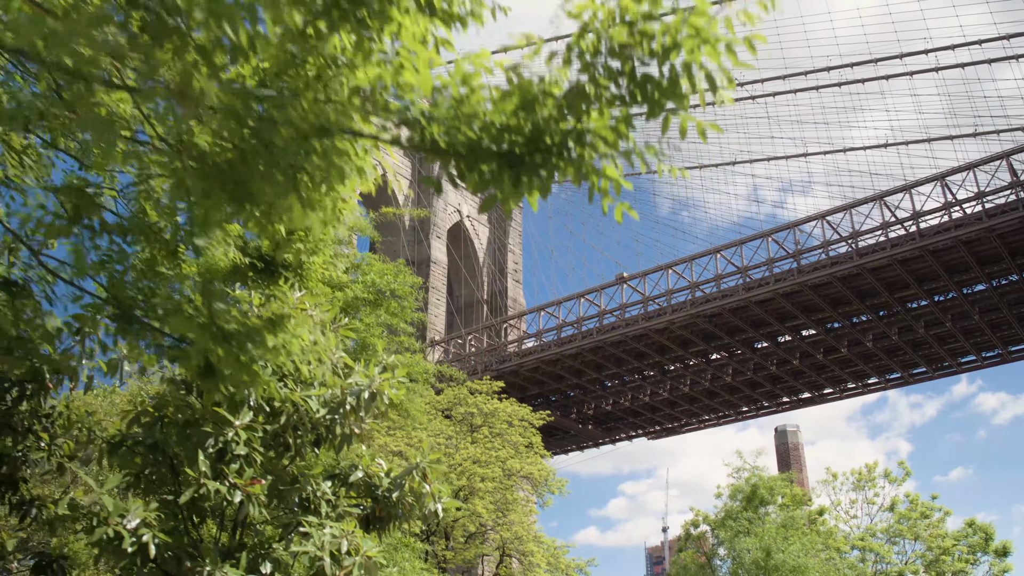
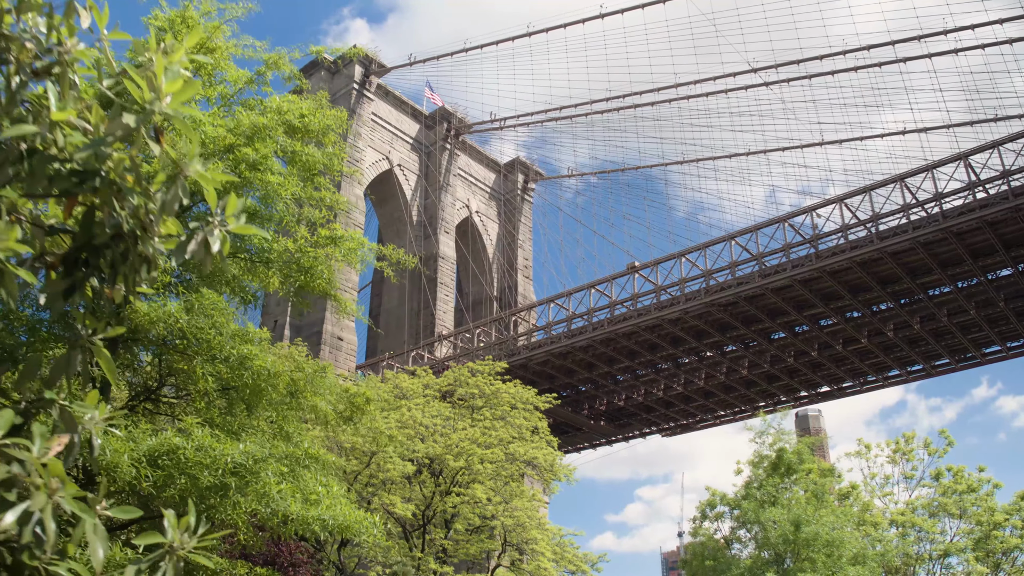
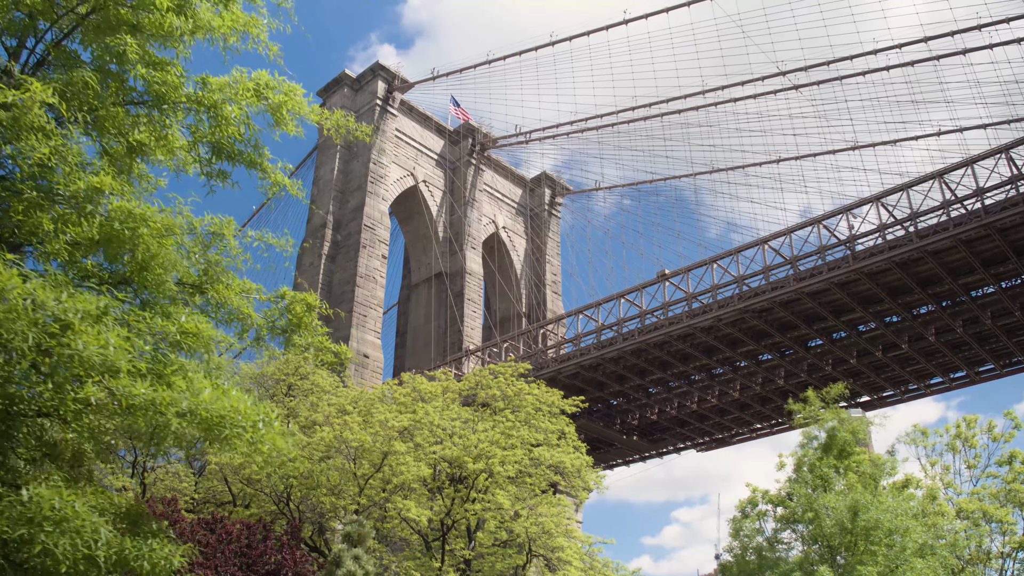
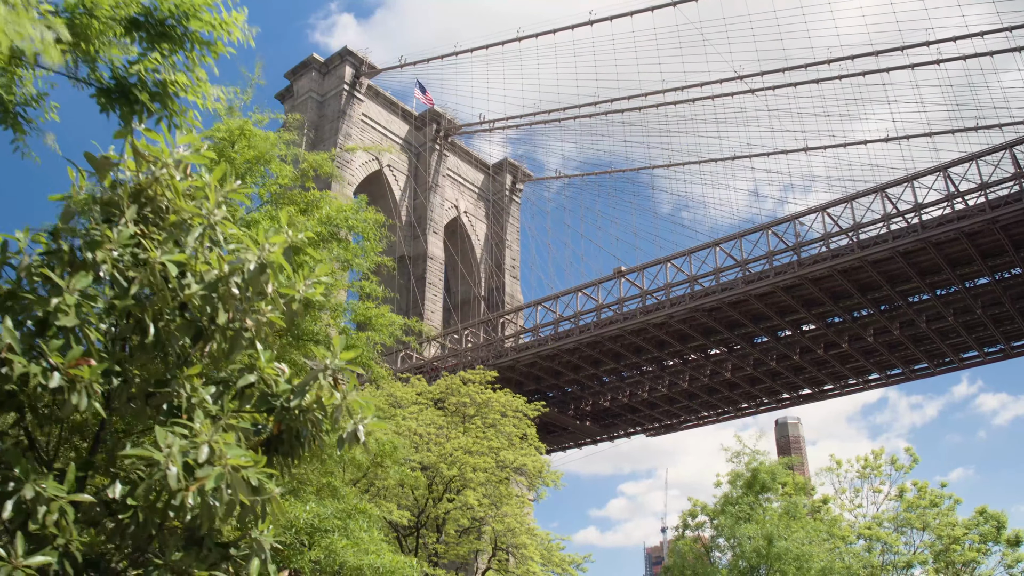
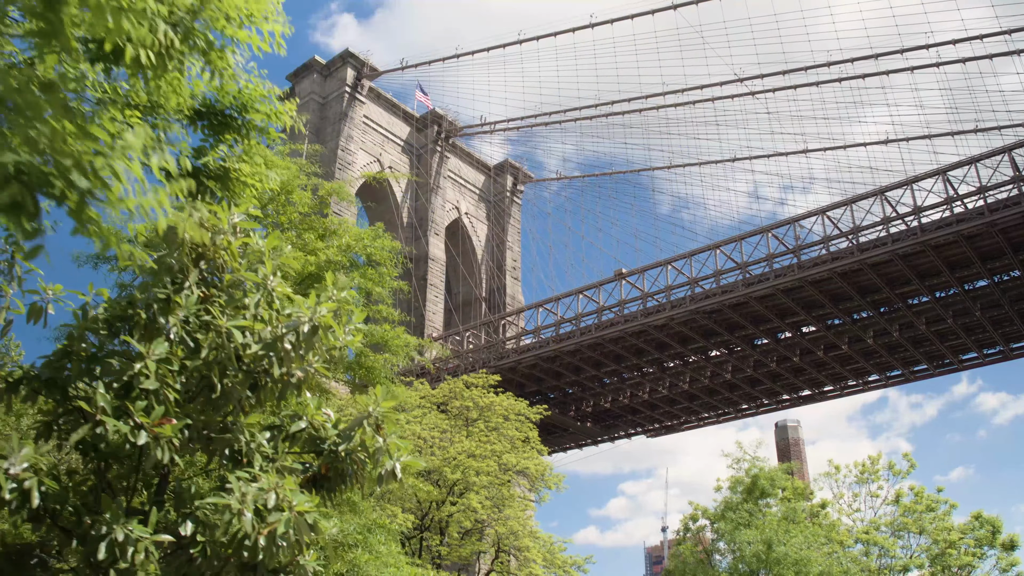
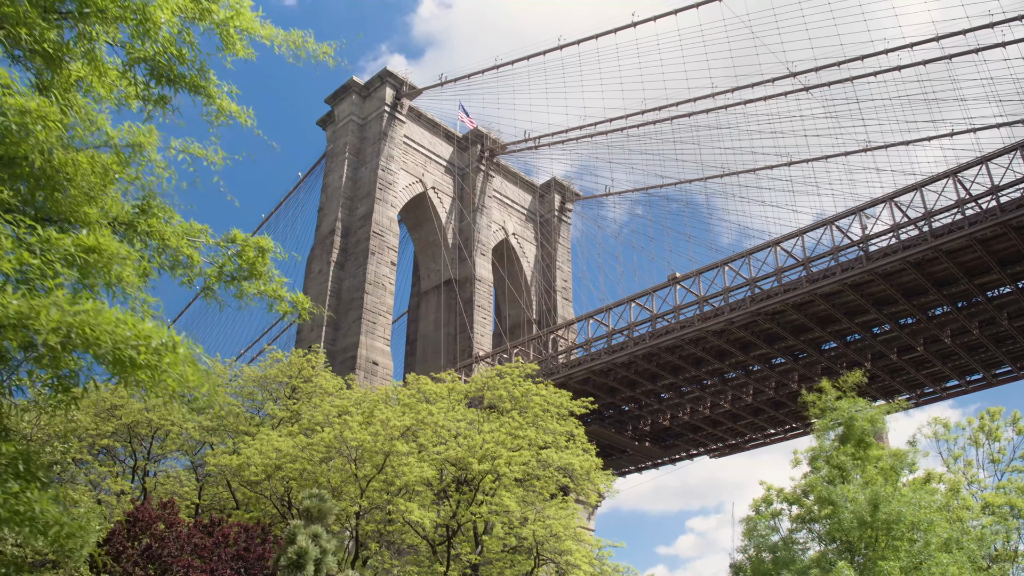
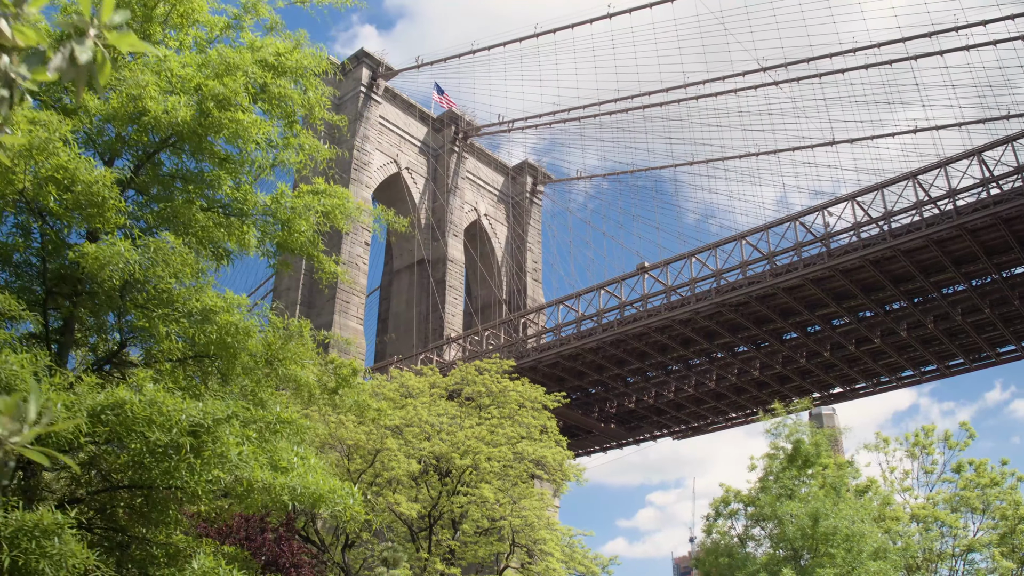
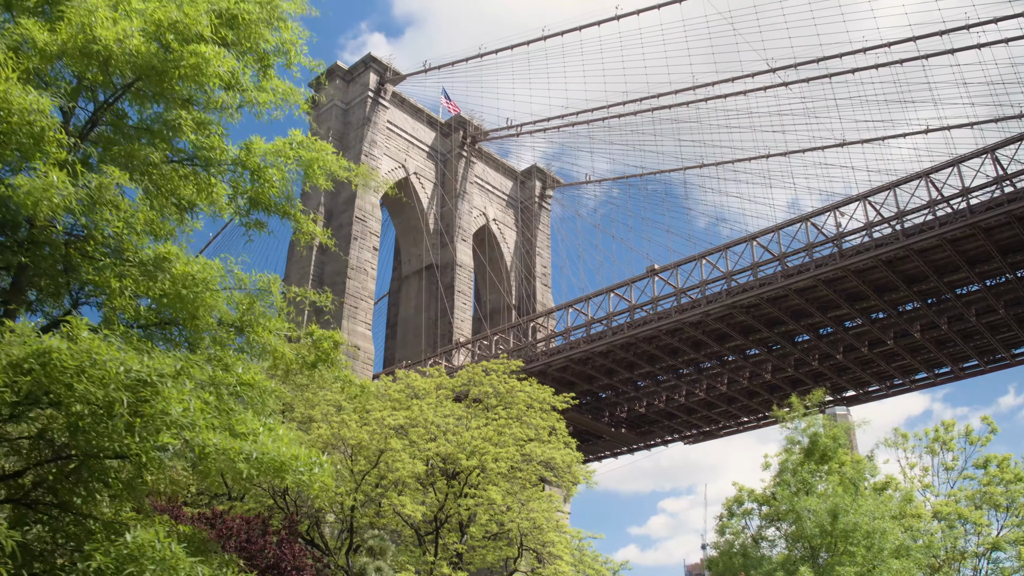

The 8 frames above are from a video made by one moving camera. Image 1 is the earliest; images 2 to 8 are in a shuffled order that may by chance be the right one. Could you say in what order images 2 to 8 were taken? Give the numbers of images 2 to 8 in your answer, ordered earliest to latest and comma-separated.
5, 4, 2, 7, 8, 3, 6
